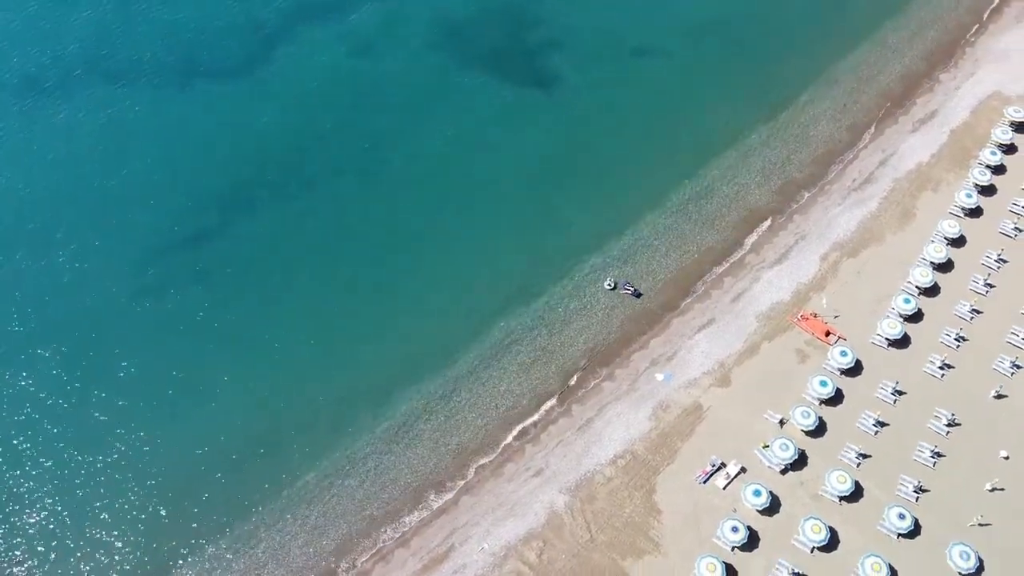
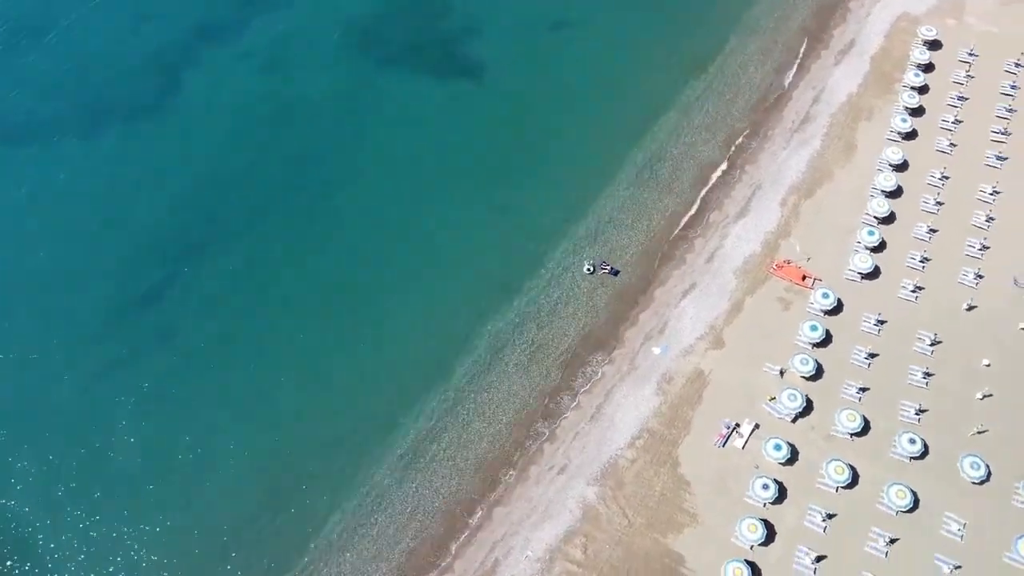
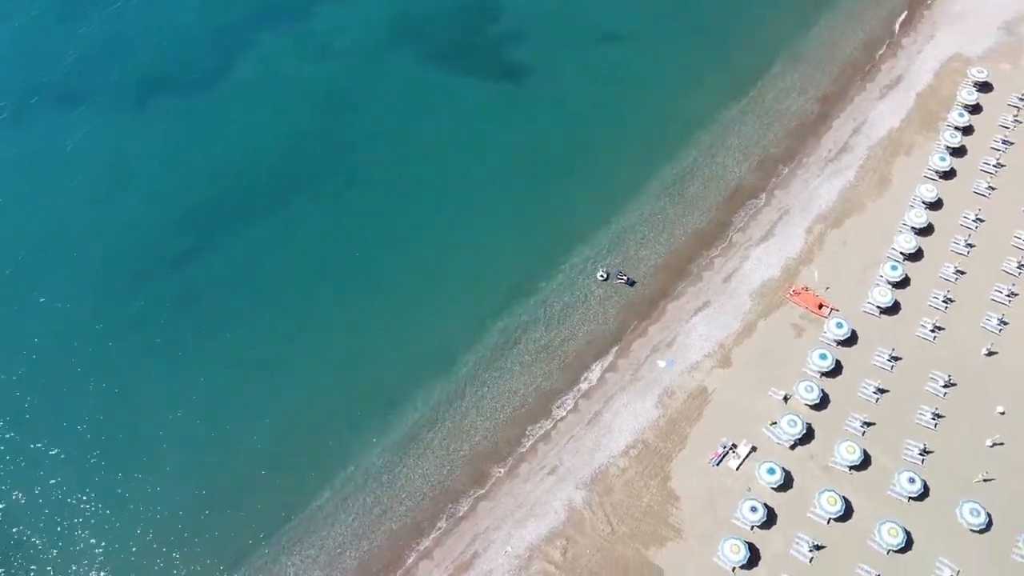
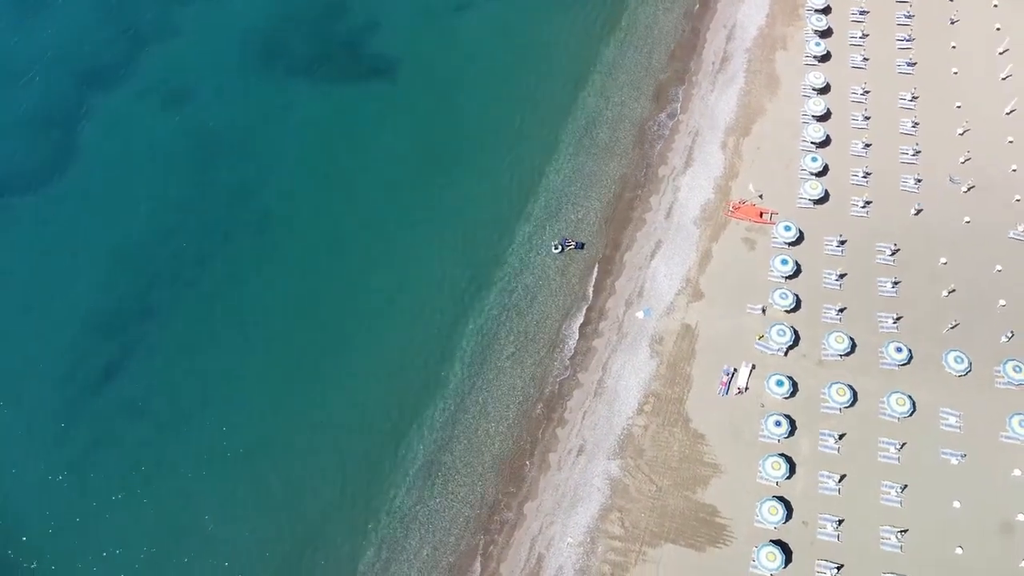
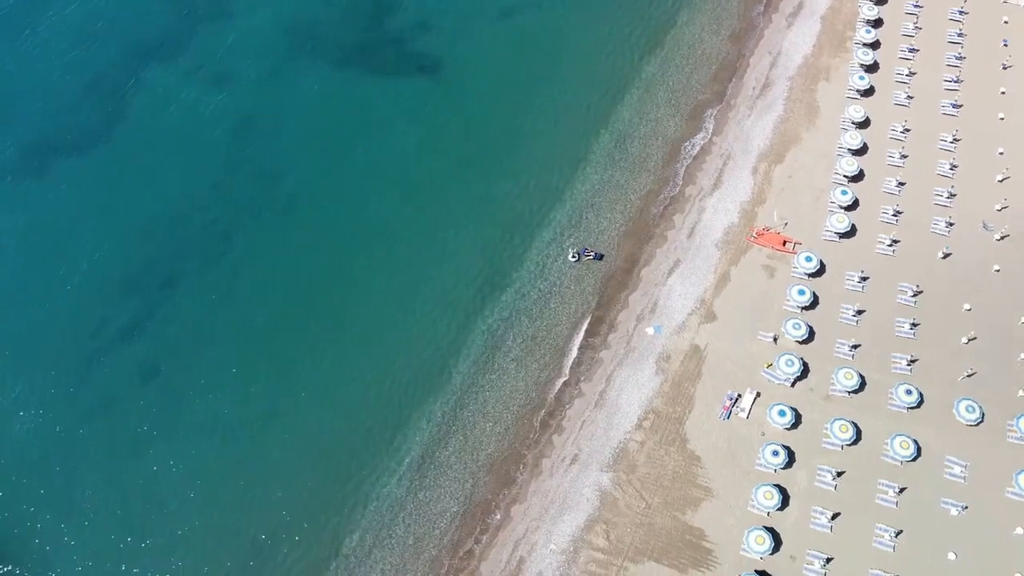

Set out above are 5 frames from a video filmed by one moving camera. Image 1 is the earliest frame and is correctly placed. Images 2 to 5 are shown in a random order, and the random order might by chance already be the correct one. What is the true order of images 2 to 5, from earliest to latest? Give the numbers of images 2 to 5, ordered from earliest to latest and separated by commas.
3, 2, 5, 4
